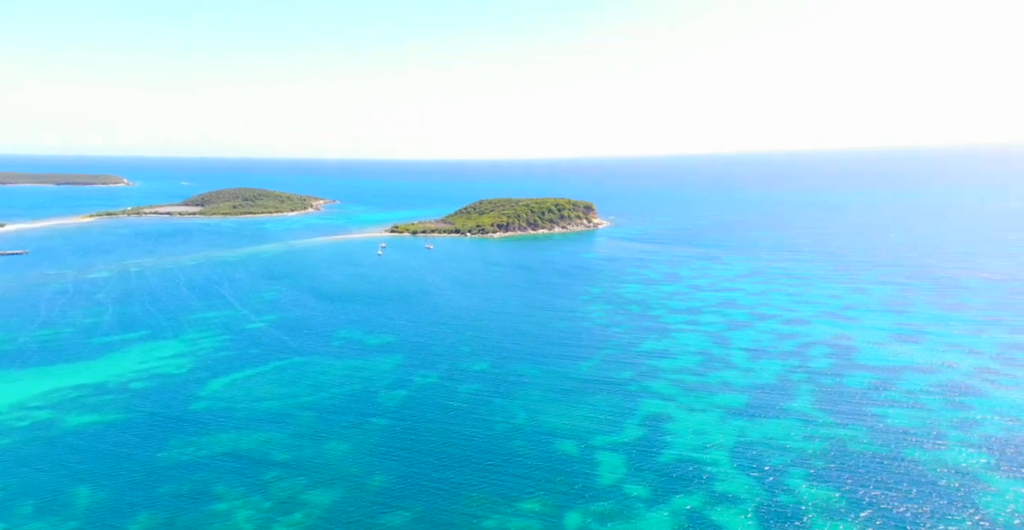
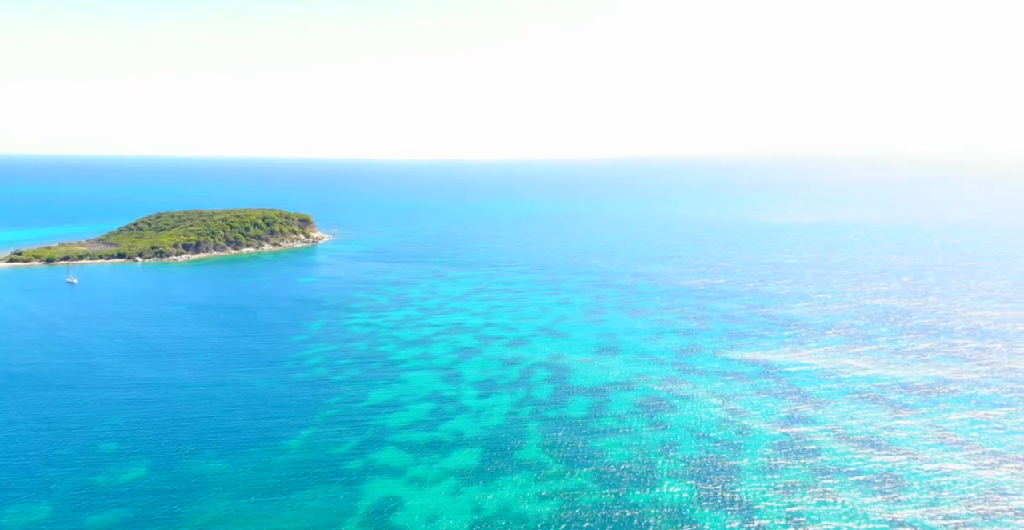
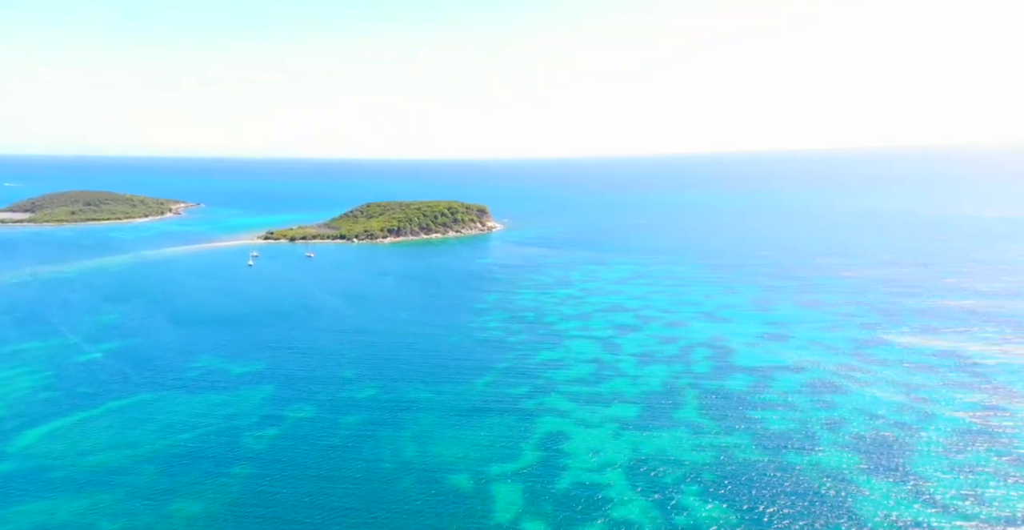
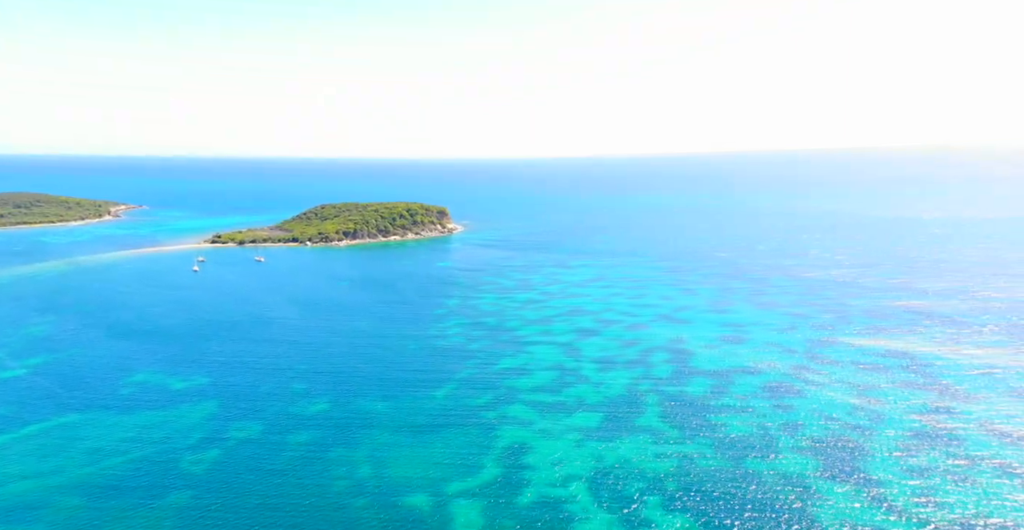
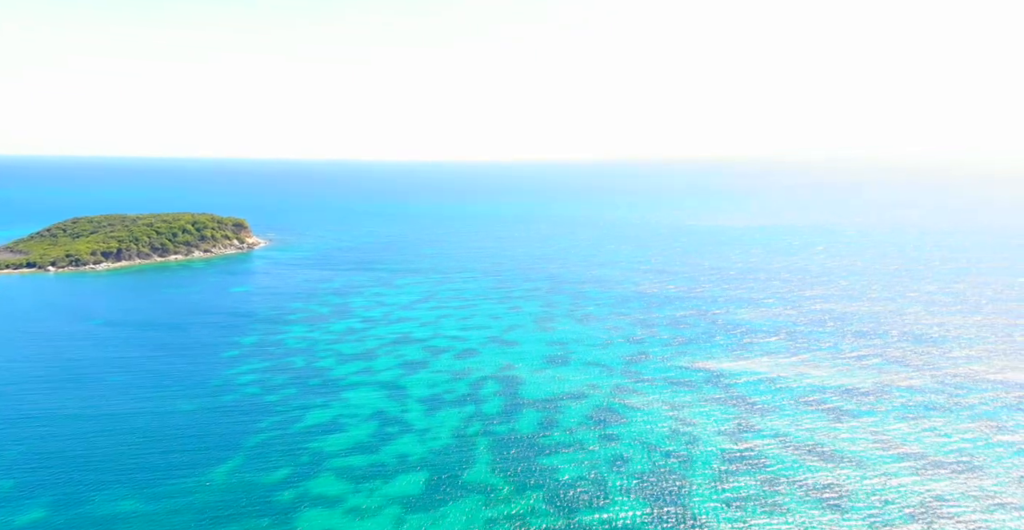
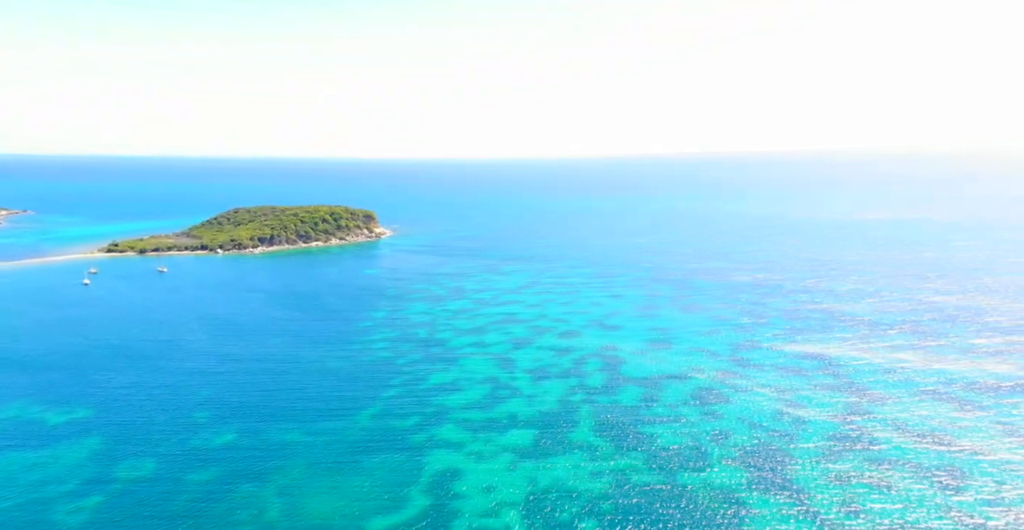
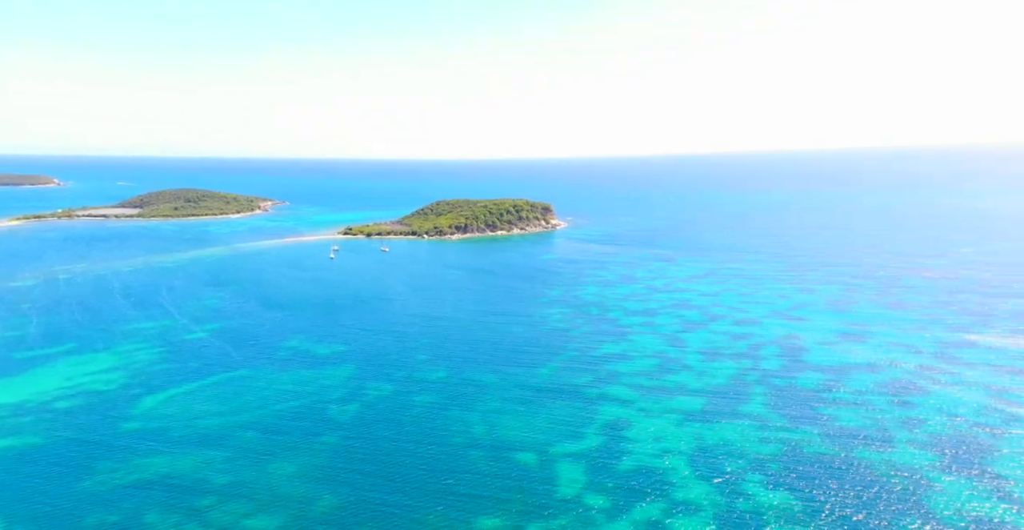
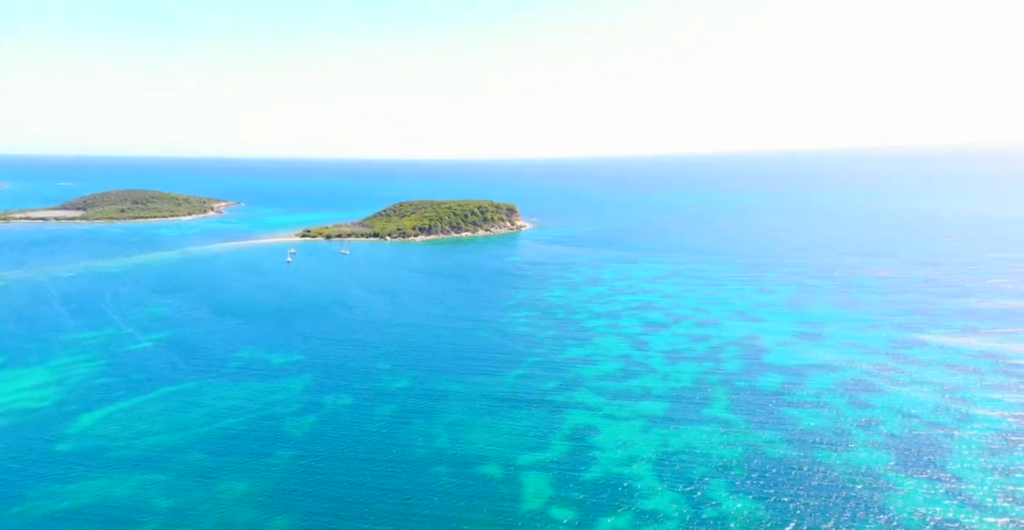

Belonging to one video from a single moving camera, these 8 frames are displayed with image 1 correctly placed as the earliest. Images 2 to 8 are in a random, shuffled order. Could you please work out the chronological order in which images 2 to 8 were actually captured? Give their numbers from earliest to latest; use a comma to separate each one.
7, 8, 3, 4, 6, 2, 5
